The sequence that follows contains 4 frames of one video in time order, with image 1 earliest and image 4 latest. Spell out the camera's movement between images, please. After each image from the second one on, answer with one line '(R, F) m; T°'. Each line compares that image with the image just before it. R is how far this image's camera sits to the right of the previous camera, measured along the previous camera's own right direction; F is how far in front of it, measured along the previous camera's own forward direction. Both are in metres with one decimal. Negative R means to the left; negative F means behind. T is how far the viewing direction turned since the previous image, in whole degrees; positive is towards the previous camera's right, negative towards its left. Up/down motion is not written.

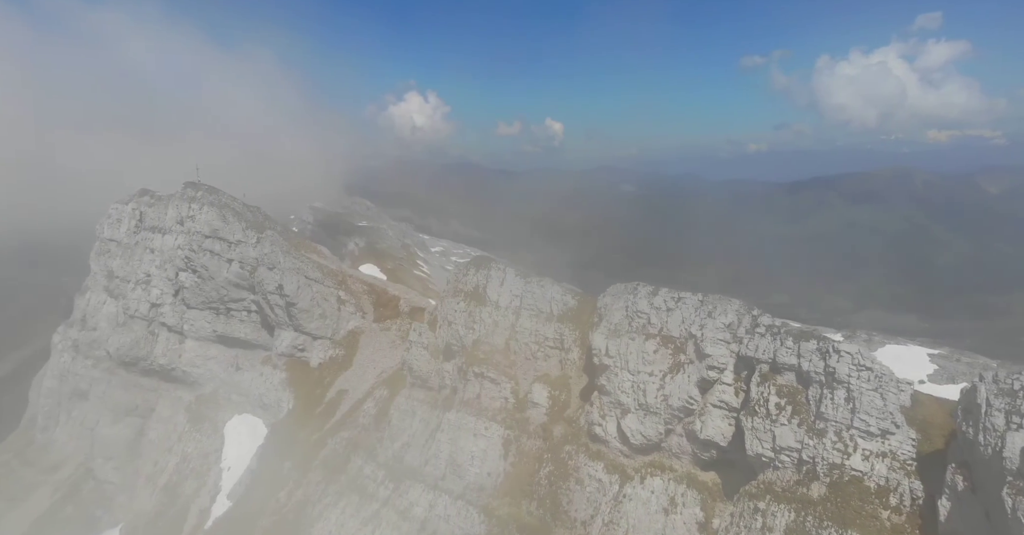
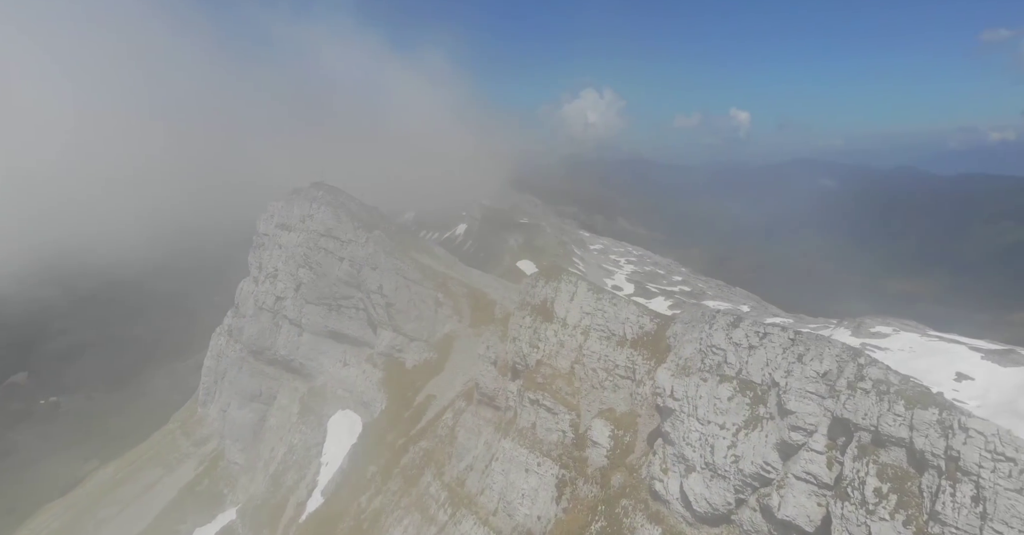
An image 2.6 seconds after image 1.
(+8.5, +8.1) m; -17°
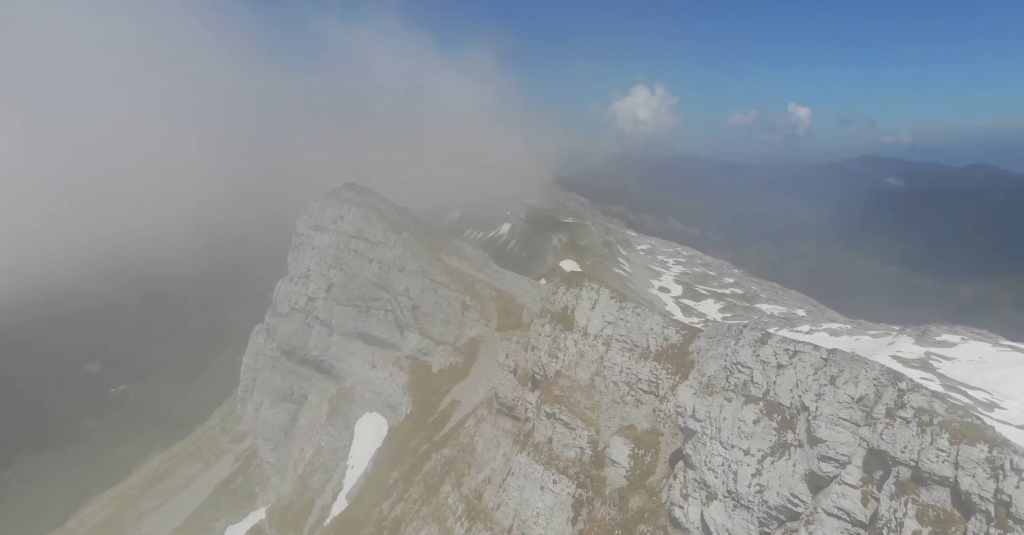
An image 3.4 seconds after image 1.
(+2.4, +2.4) m; -5°
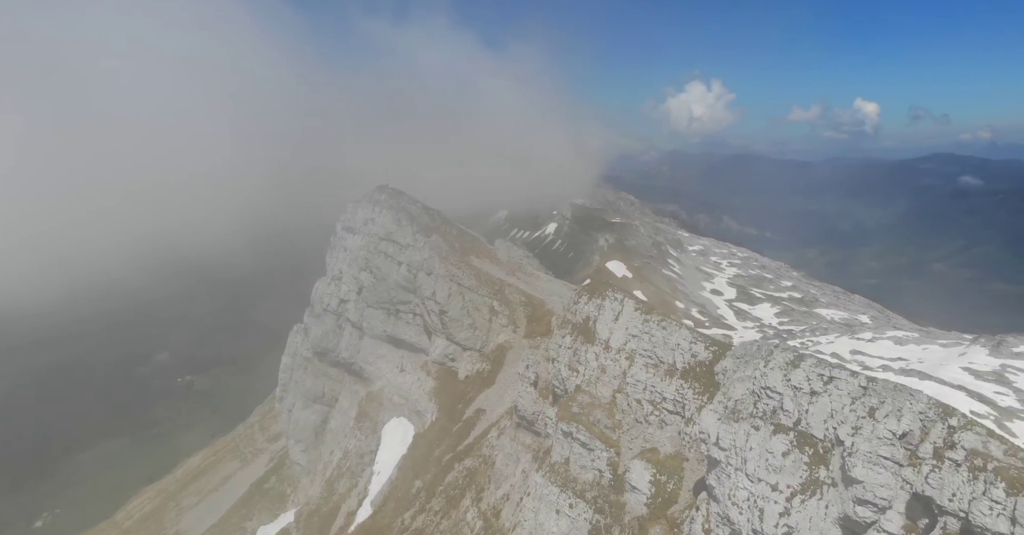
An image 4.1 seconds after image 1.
(+2.5, +2.7) m; -5°
